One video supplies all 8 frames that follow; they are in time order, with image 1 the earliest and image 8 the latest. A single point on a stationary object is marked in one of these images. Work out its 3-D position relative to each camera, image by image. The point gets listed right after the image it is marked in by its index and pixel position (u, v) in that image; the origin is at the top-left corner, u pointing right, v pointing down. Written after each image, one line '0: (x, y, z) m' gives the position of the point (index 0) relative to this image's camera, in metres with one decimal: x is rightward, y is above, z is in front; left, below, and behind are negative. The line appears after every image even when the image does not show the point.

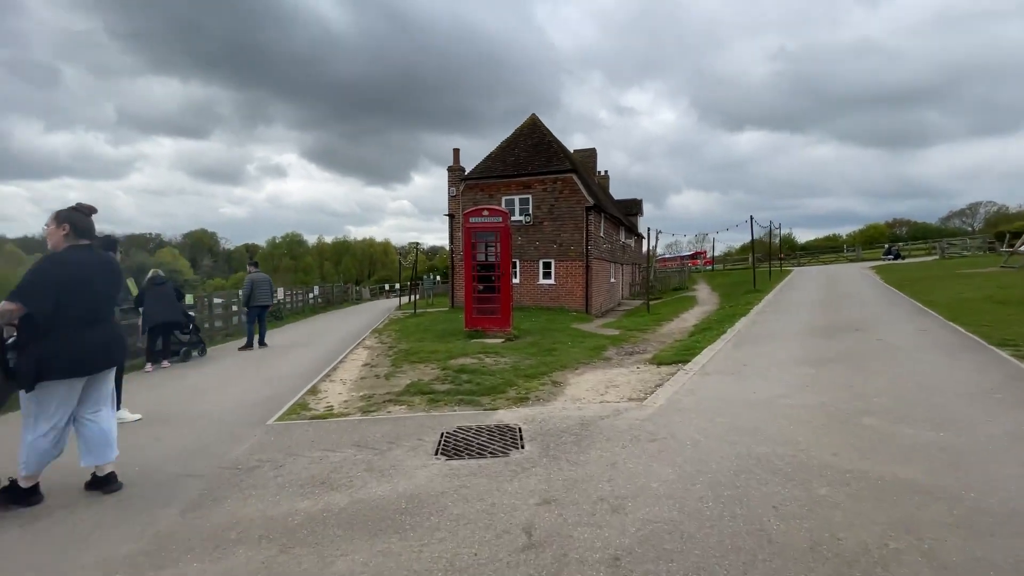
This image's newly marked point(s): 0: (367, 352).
0: (-3.8, -1.7, +12.3) m
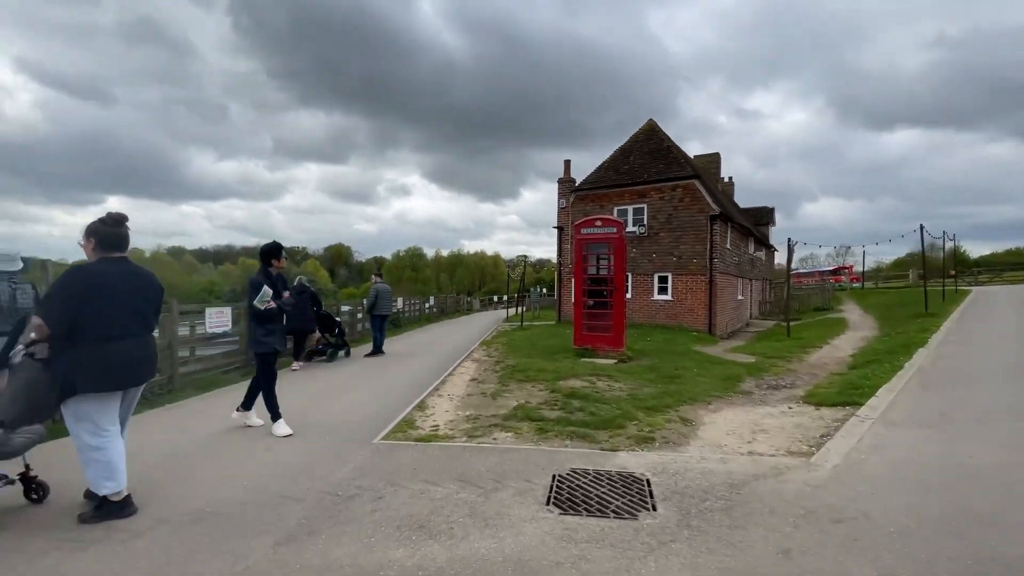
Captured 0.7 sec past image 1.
0: (-1.0, -2.0, +12.1) m
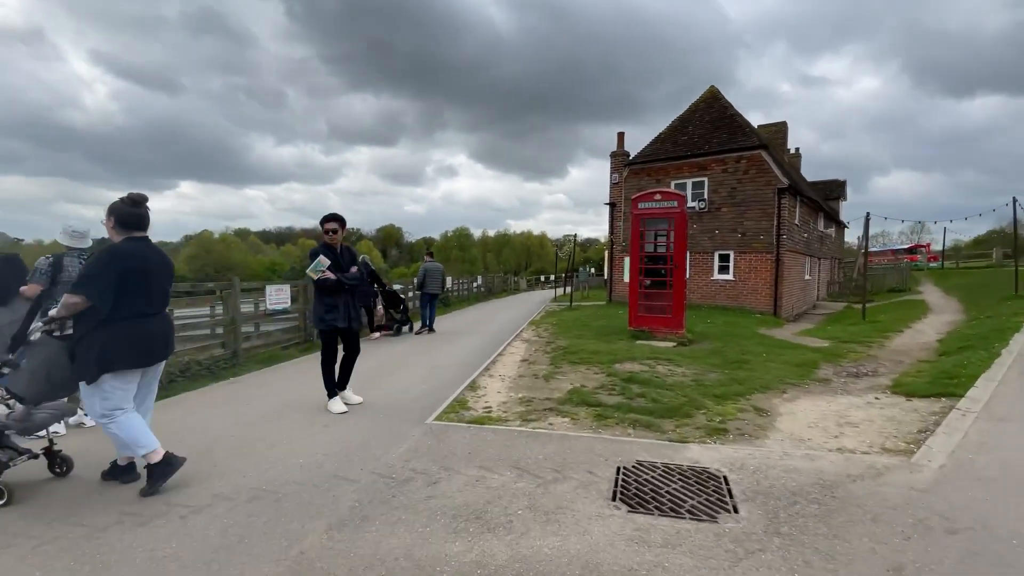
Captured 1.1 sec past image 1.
0: (+0.3, -1.5, +11.8) m
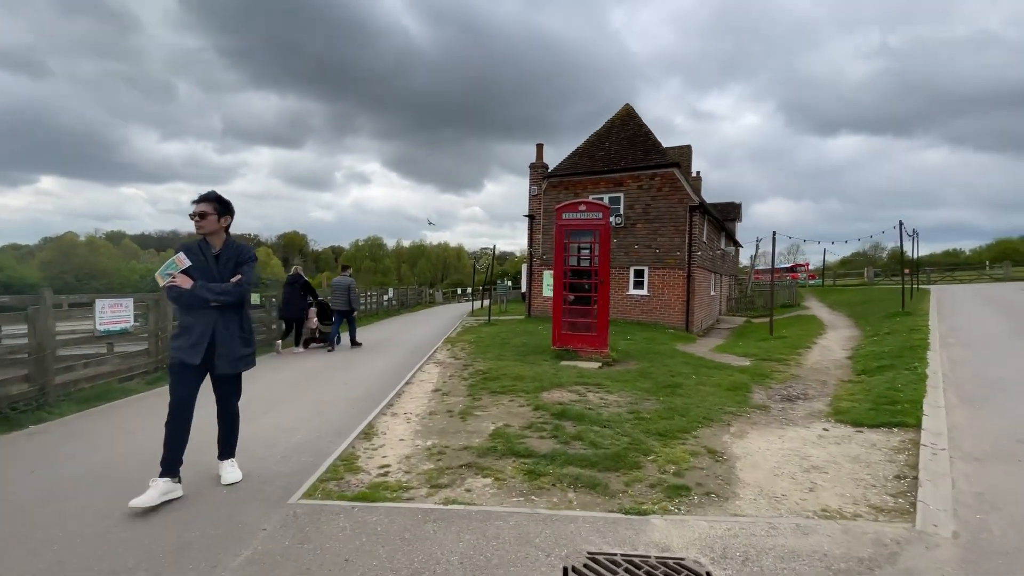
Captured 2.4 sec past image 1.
0: (-1.6, -1.8, +10.3) m
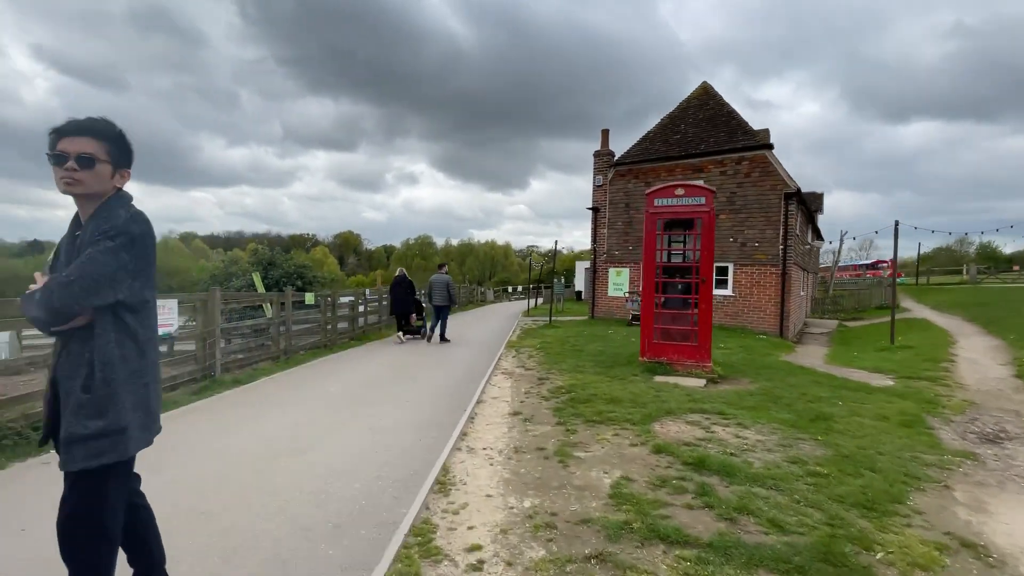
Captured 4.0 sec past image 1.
0: (0.0, -1.8, +8.8) m
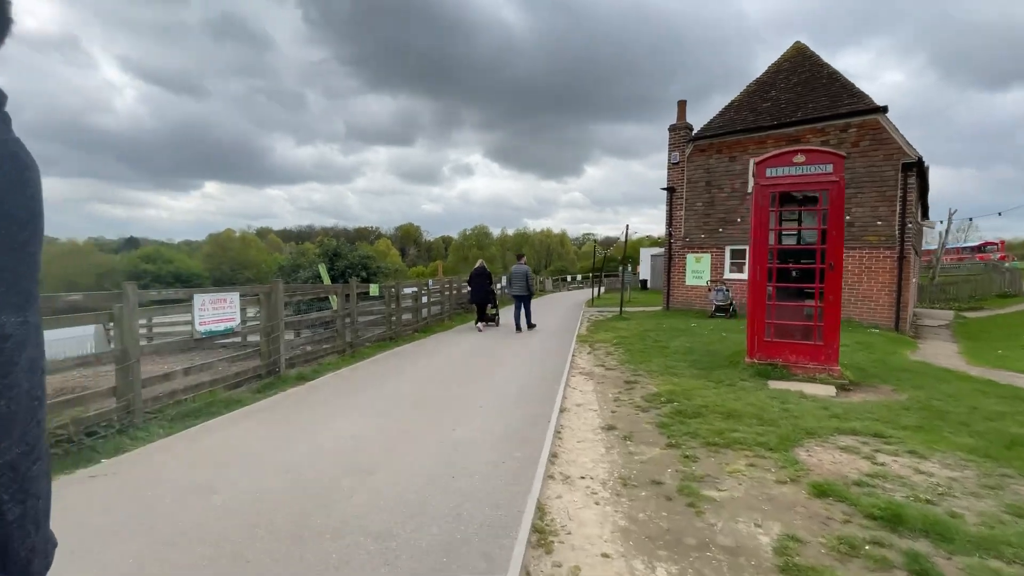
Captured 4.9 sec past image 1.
0: (+1.3, -1.6, +7.7) m
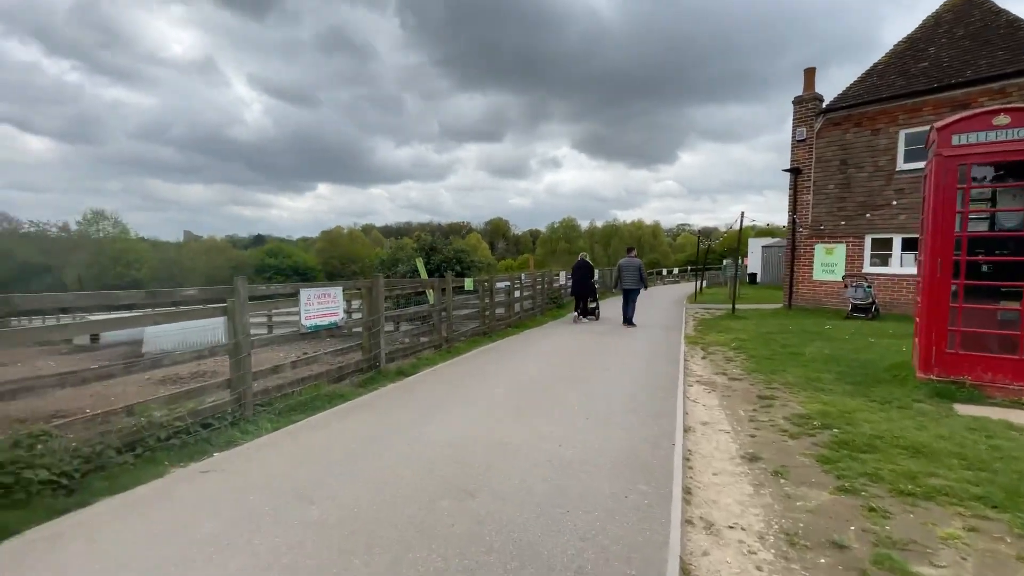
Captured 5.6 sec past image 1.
0: (+2.9, -1.6, +6.6) m
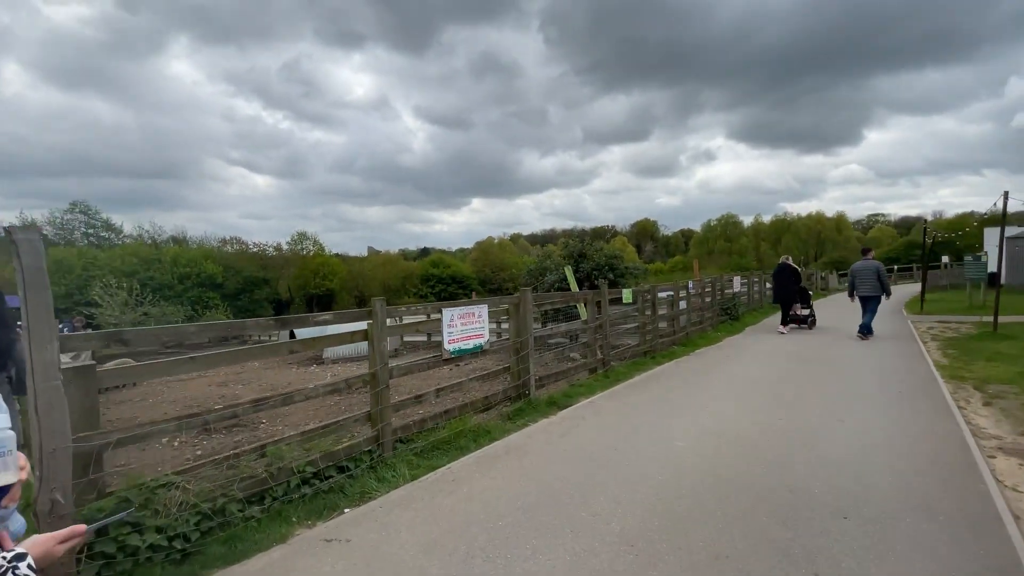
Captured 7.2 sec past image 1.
0: (+4.7, -1.8, +3.9) m
